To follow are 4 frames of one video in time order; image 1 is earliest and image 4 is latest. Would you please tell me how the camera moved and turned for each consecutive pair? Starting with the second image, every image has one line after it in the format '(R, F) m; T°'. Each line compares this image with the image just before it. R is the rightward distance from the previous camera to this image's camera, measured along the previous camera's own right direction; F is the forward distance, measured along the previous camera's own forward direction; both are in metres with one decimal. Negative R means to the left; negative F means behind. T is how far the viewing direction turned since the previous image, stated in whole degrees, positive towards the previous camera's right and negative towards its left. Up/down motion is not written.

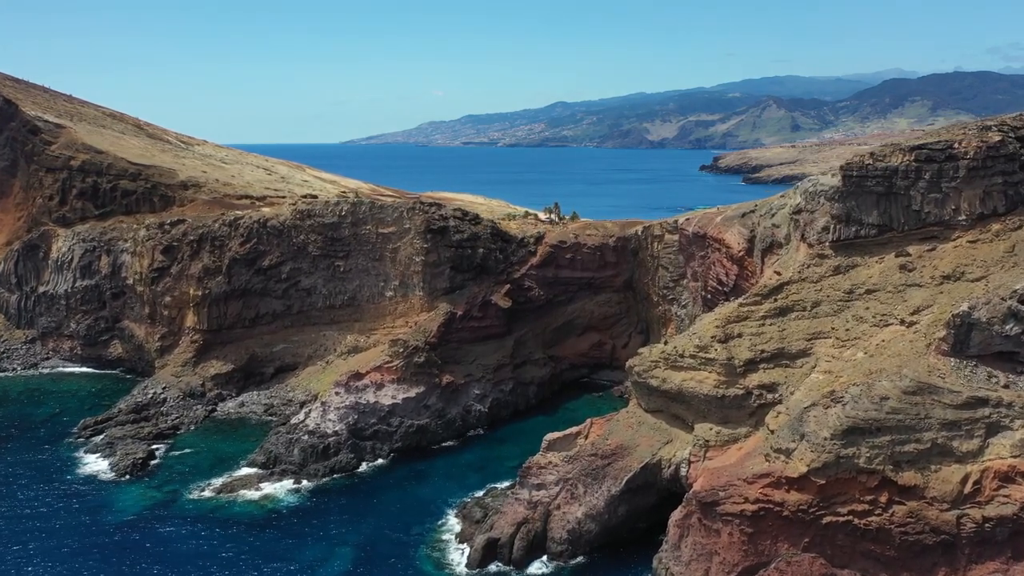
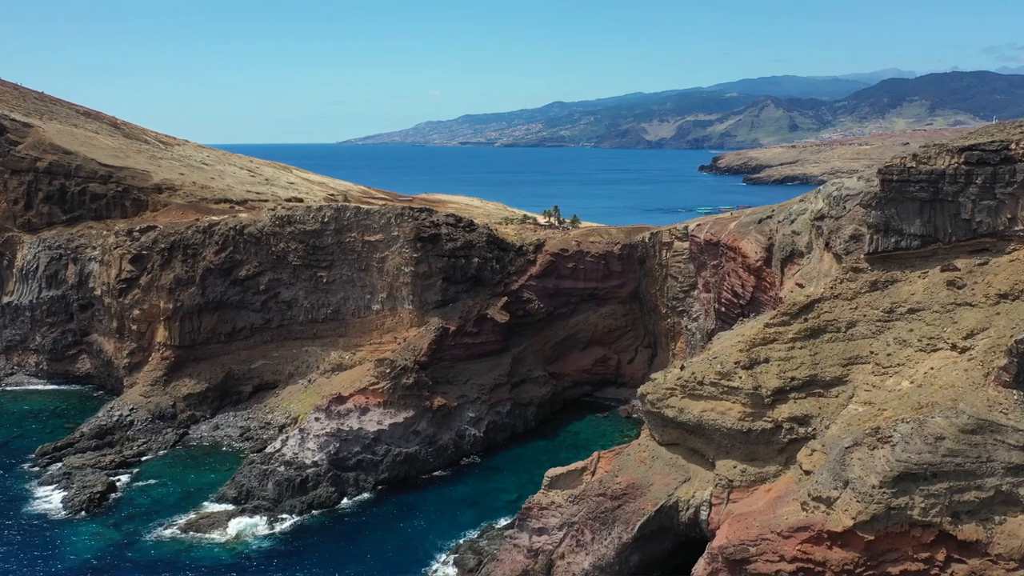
(0.0, +3.7) m; 0°
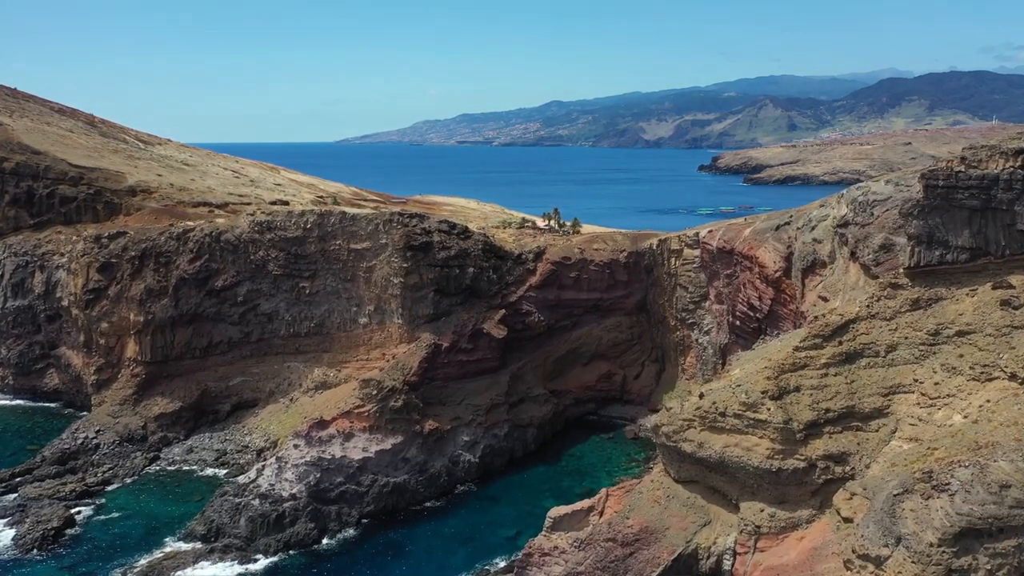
(0.0, +3.3) m; 0°
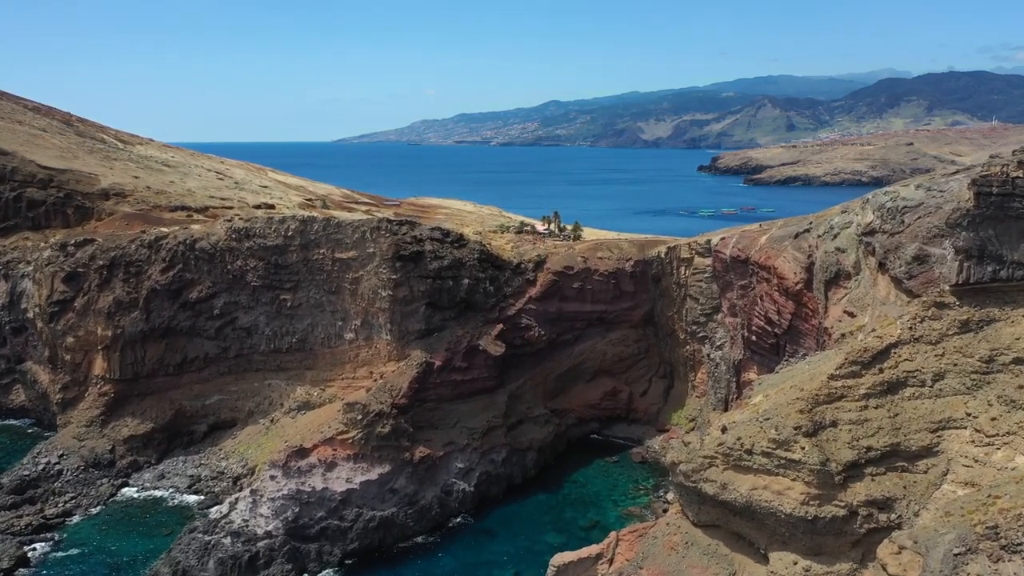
(0.0, +3.0) m; 0°
